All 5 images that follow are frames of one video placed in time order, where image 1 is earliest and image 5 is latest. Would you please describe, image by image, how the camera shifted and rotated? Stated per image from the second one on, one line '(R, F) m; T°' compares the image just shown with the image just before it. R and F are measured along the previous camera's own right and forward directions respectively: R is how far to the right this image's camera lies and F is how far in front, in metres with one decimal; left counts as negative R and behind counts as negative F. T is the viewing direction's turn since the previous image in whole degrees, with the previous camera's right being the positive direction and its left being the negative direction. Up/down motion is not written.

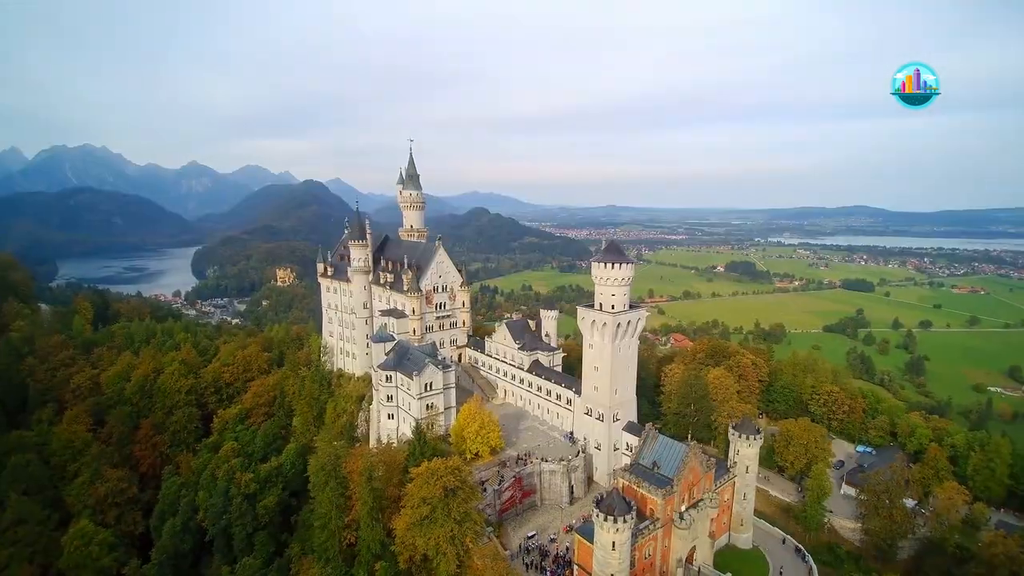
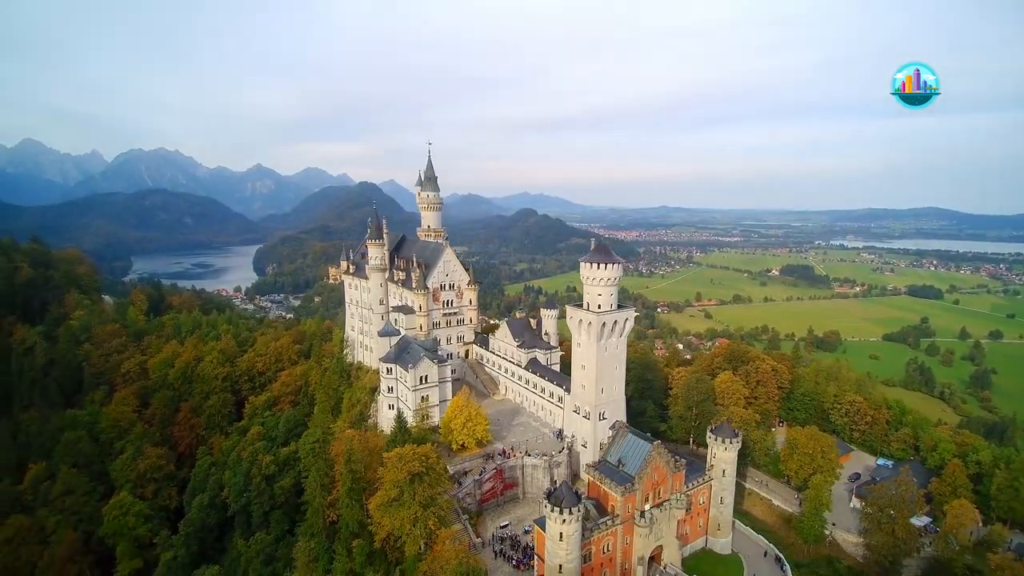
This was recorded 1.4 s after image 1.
(+4.6, -0.8) m; -6°
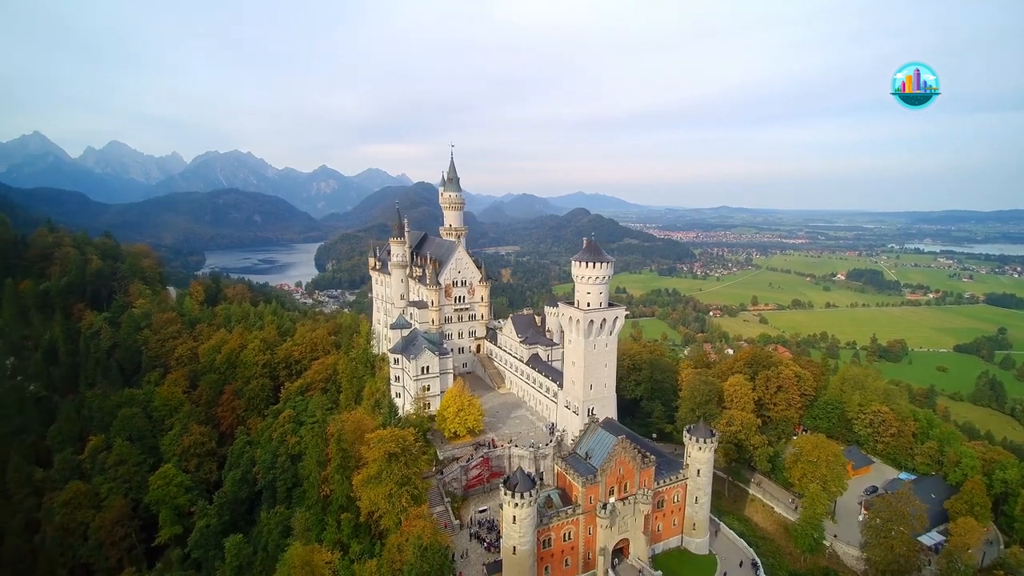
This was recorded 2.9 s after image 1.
(+4.8, -1.1) m; -6°
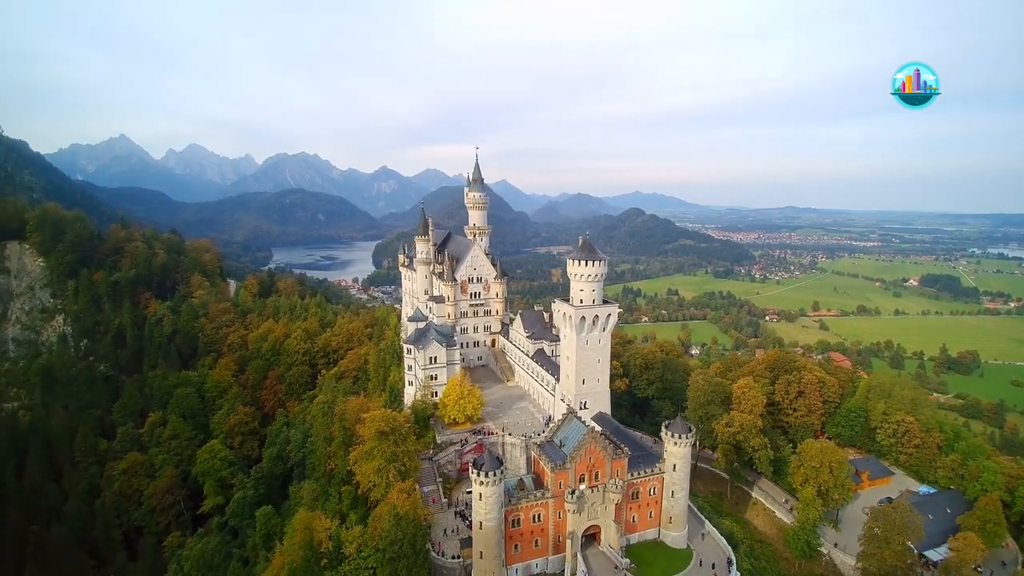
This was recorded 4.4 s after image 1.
(+4.6, -1.6) m; -6°
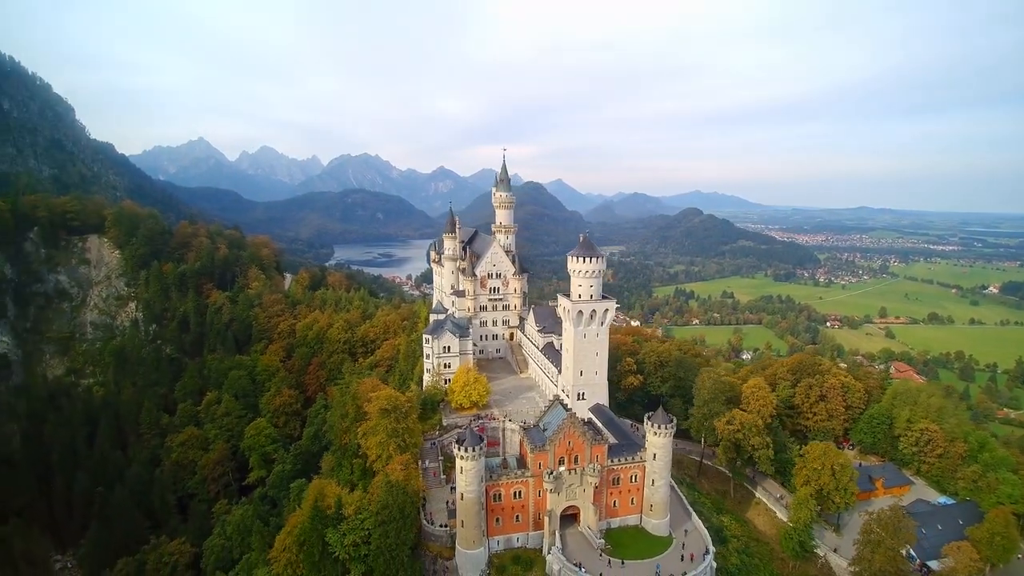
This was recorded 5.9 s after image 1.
(+4.4, -2.1) m; -6°
